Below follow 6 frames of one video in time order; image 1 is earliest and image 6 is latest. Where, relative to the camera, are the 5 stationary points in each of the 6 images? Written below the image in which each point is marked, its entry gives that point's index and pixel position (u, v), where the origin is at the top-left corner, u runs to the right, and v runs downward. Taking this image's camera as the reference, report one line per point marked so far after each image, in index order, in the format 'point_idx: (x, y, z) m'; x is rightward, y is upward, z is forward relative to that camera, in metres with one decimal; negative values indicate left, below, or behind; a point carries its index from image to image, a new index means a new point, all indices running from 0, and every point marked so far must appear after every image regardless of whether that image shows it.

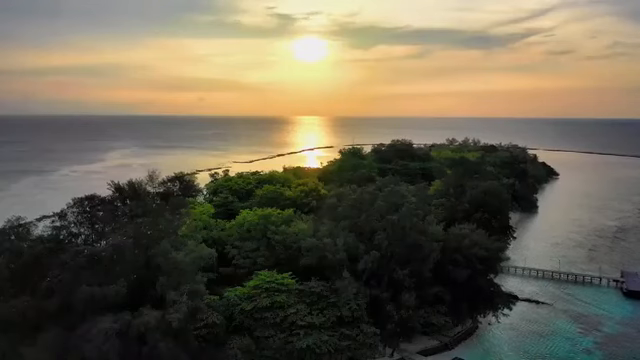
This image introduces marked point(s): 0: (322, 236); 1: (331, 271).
0: (+0.1, -1.8, +17.9) m
1: (+0.4, -2.8, +17.2) m
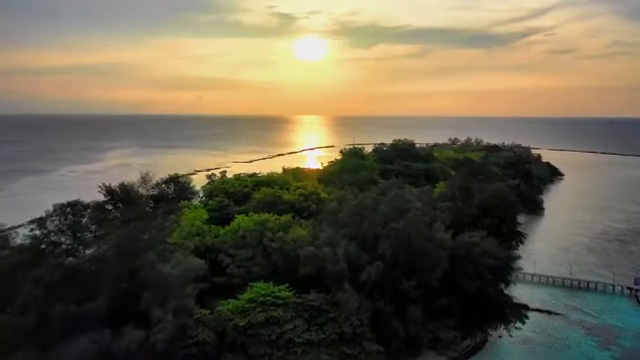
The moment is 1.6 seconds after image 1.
0: (0.0, -2.0, +16.7) m
1: (+0.3, -2.9, +16.0) m
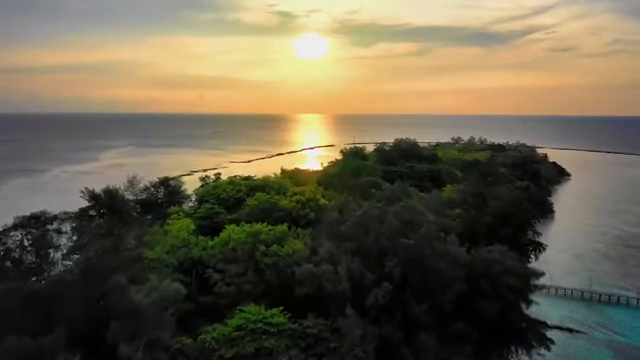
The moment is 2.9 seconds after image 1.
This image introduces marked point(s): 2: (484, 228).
0: (0.0, -2.2, +14.7) m
1: (+0.3, -3.2, +14.0) m
2: (+5.8, -1.7, +19.4) m
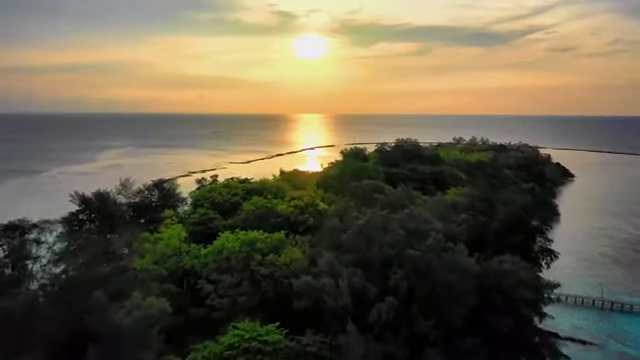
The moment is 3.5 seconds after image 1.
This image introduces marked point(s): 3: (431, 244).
0: (0.0, -2.3, +13.7) m
1: (+0.3, -3.3, +13.0) m
2: (+5.8, -1.9, +18.4) m
3: (+2.8, -1.6, +14.0) m
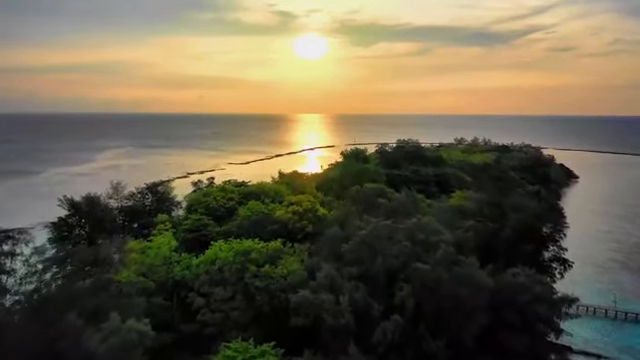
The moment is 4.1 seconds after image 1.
0: (0.0, -2.5, +12.6) m
1: (+0.3, -3.4, +11.9) m
2: (+5.8, -2.0, +17.3) m
3: (+2.8, -1.8, +12.9) m
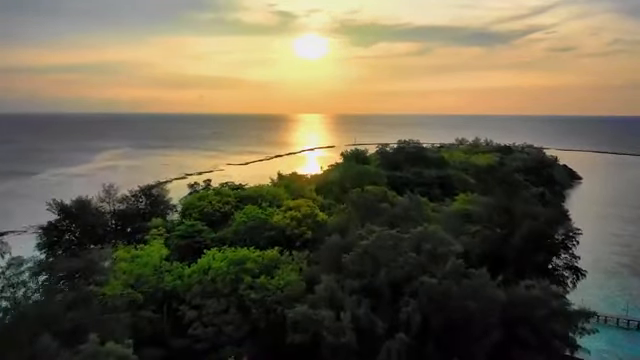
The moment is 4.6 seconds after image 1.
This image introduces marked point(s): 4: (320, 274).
0: (0.0, -2.6, +11.7) m
1: (+0.3, -3.6, +11.0) m
2: (+5.8, -2.1, +16.4) m
3: (+2.8, -1.9, +12.0) m
4: (0.0, -2.3, +13.9) m
